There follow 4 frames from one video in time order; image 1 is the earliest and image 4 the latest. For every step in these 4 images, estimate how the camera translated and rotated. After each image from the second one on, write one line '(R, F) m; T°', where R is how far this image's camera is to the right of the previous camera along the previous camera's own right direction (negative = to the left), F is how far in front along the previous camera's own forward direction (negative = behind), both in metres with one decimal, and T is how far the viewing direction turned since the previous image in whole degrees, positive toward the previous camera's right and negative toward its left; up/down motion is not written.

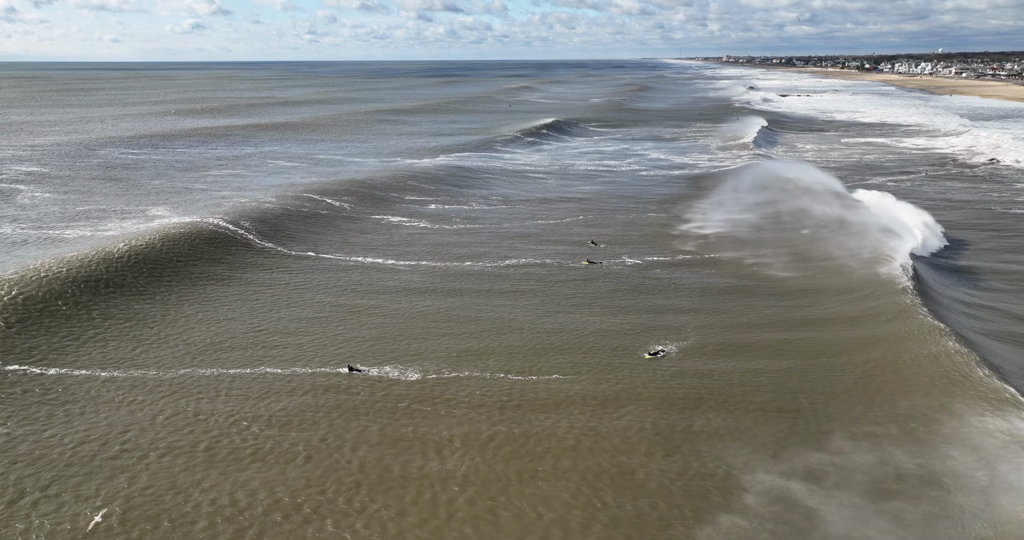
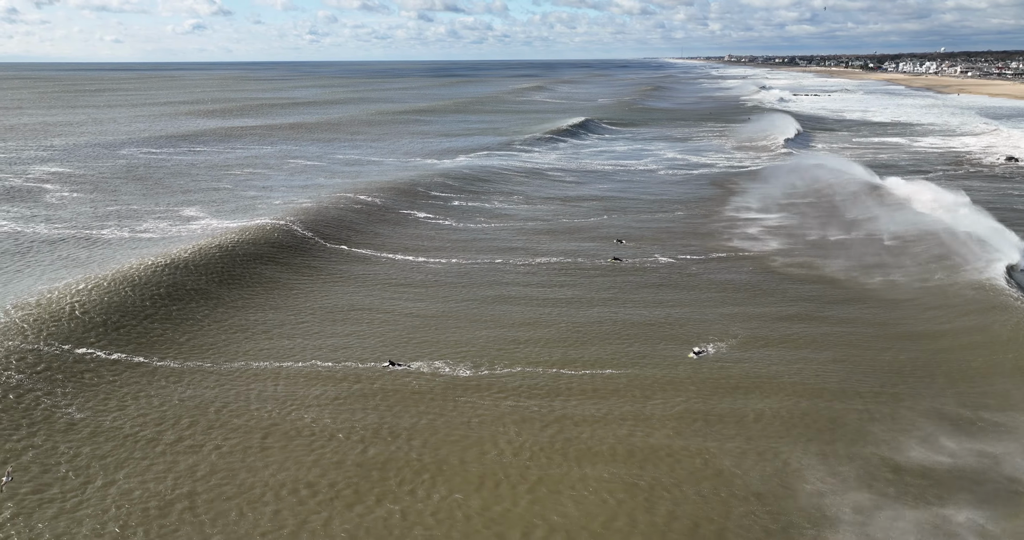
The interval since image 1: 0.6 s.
(-1.7, -0.7) m; 0°
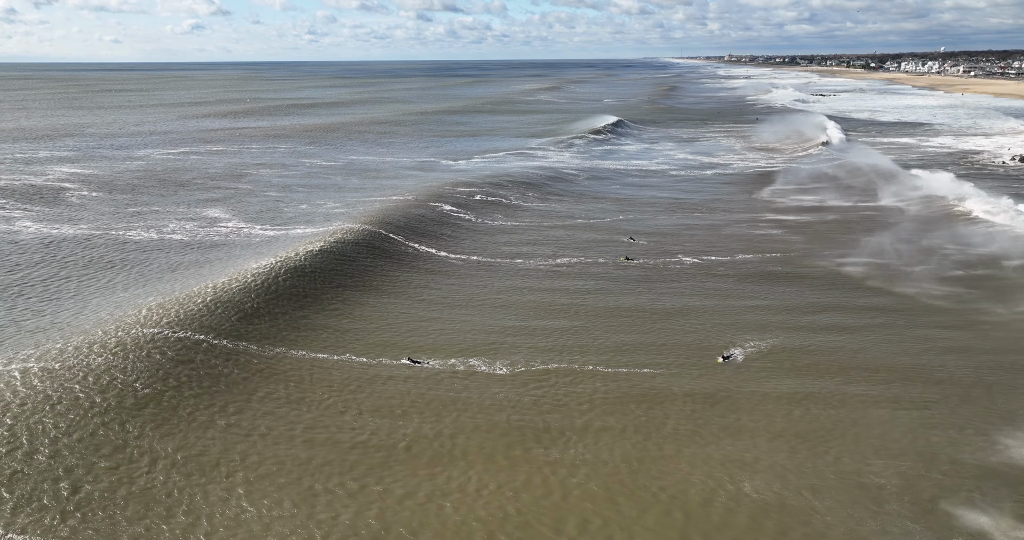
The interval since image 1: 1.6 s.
(-1.3, -0.5) m; 0°
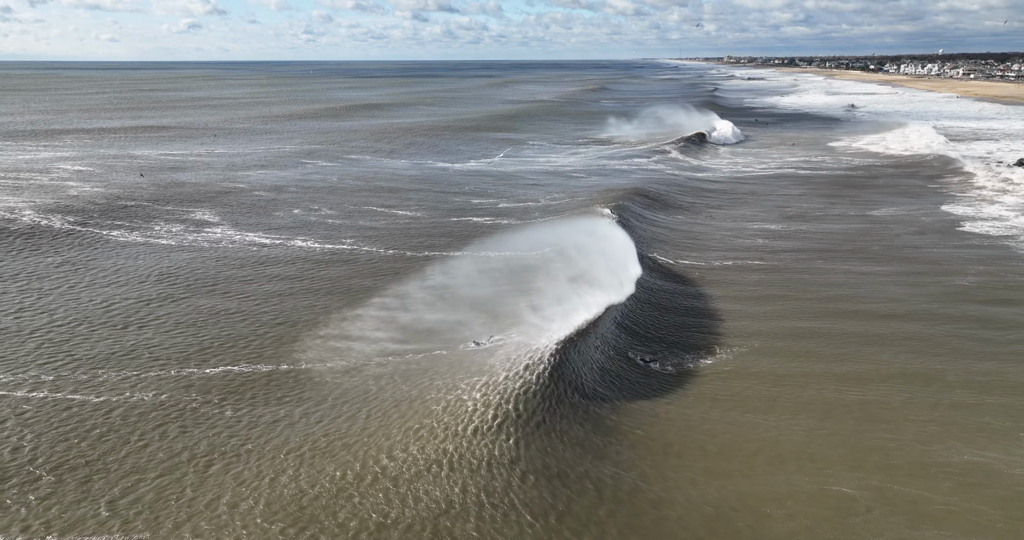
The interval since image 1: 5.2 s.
(-1.0, +0.6) m; 0°
